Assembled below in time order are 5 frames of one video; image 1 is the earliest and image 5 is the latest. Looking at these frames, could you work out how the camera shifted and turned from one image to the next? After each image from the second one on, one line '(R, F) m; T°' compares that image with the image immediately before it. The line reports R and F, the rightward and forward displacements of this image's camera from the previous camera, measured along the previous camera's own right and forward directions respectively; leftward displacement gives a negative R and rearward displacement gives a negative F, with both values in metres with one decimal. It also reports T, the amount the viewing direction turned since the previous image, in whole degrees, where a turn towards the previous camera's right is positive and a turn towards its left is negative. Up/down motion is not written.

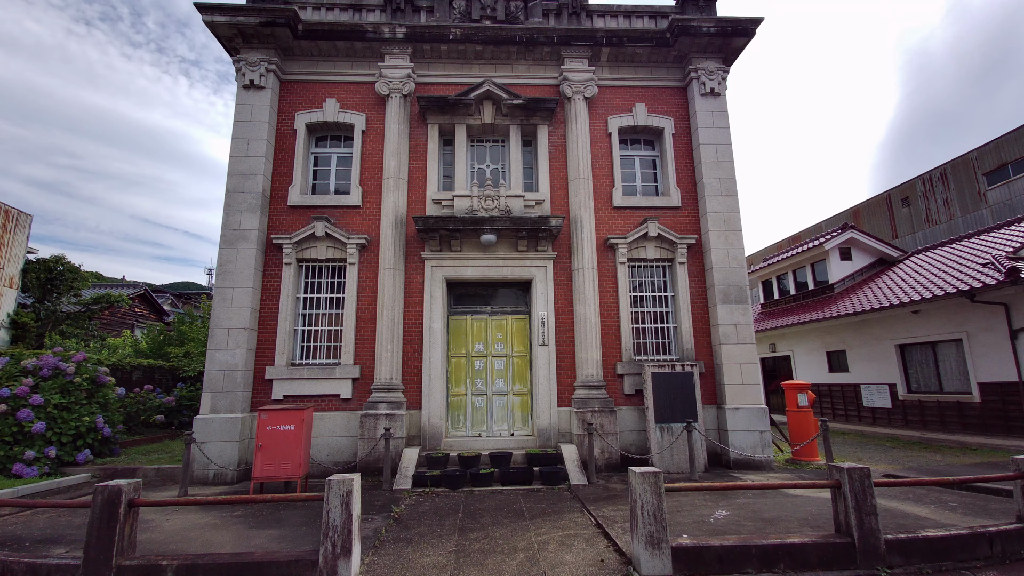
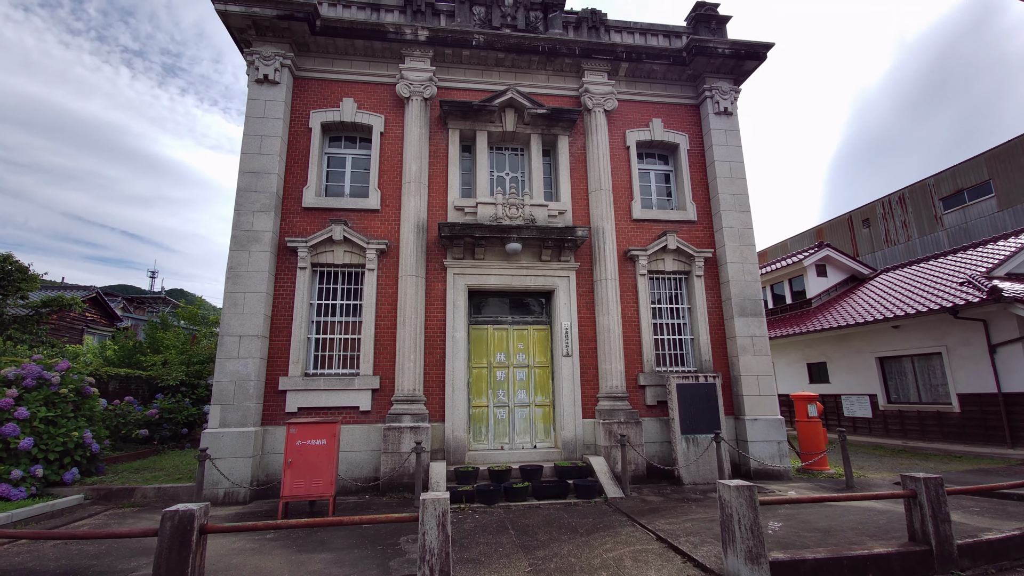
(-1.3, +0.2) m; +5°
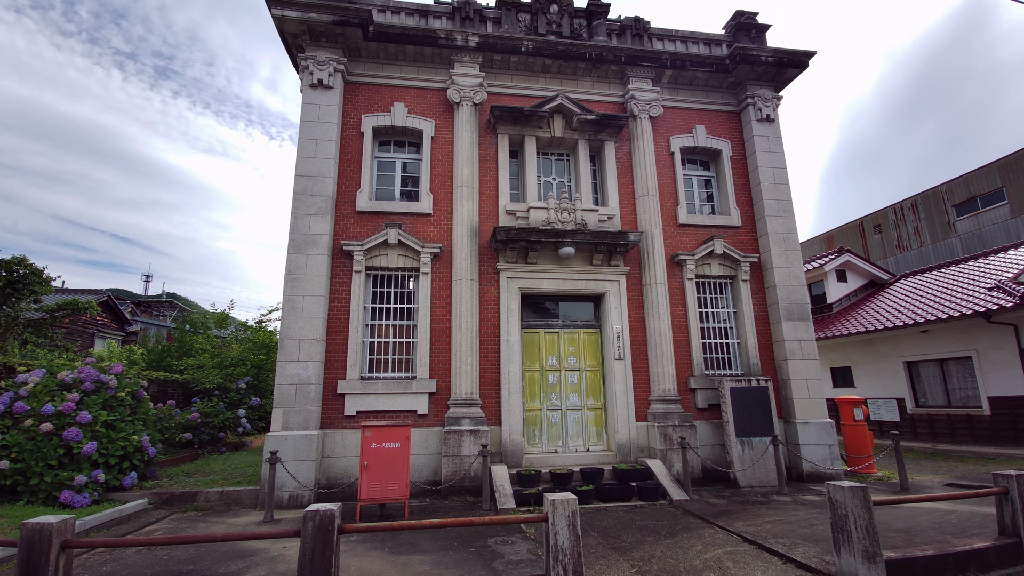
(-1.2, -0.1) m; +1°
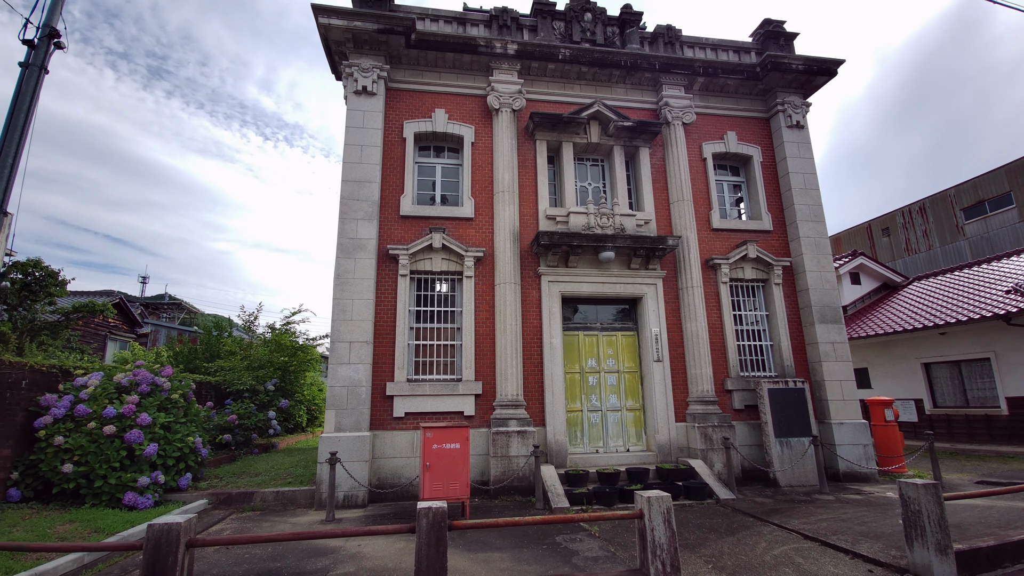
(-0.9, -0.2) m; +1°
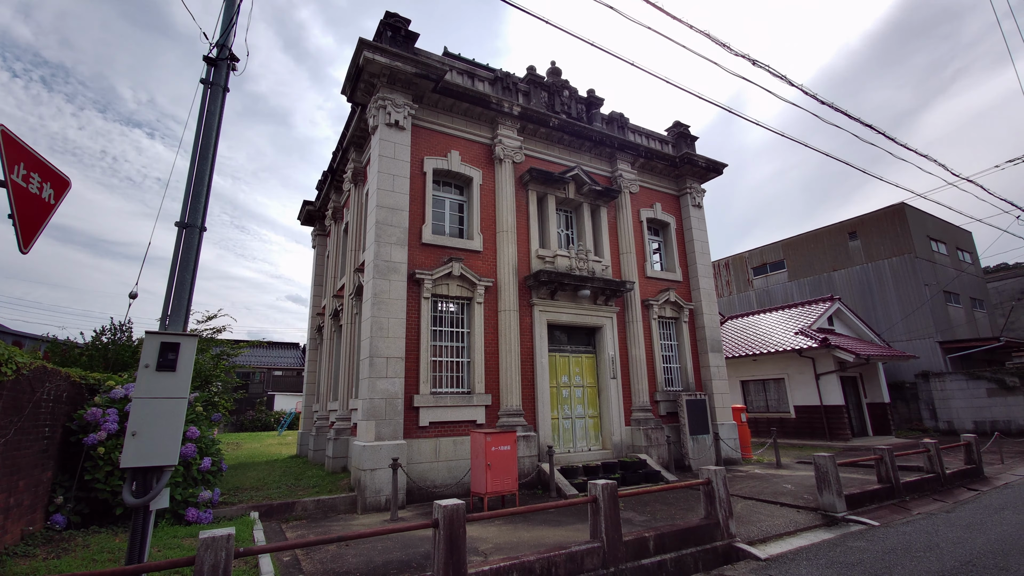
(-4.0, -1.0) m; +20°
